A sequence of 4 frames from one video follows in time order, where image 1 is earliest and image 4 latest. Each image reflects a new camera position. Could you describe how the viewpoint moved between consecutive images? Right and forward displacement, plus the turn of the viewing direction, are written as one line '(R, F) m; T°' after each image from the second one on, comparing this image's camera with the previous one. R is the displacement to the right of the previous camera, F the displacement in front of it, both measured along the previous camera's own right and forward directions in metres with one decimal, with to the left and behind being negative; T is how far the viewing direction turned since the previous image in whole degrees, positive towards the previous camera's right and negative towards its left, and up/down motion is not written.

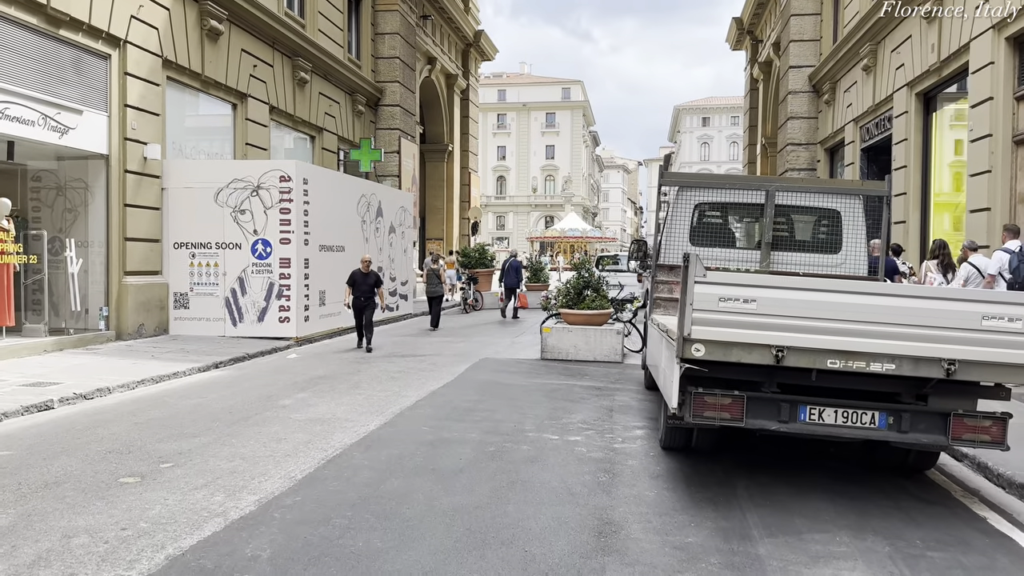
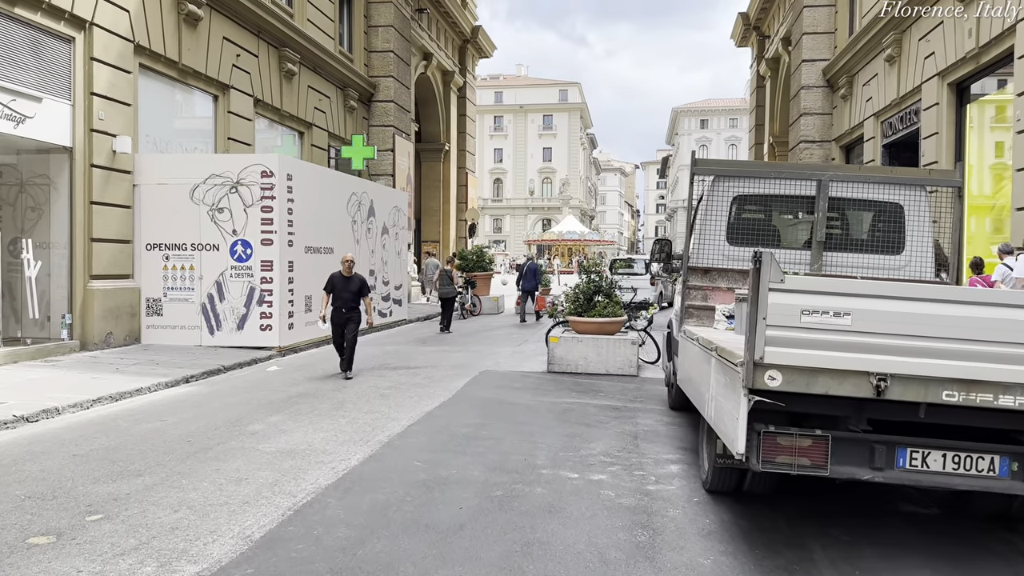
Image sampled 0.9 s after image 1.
(-0.1, +1.0) m; 0°
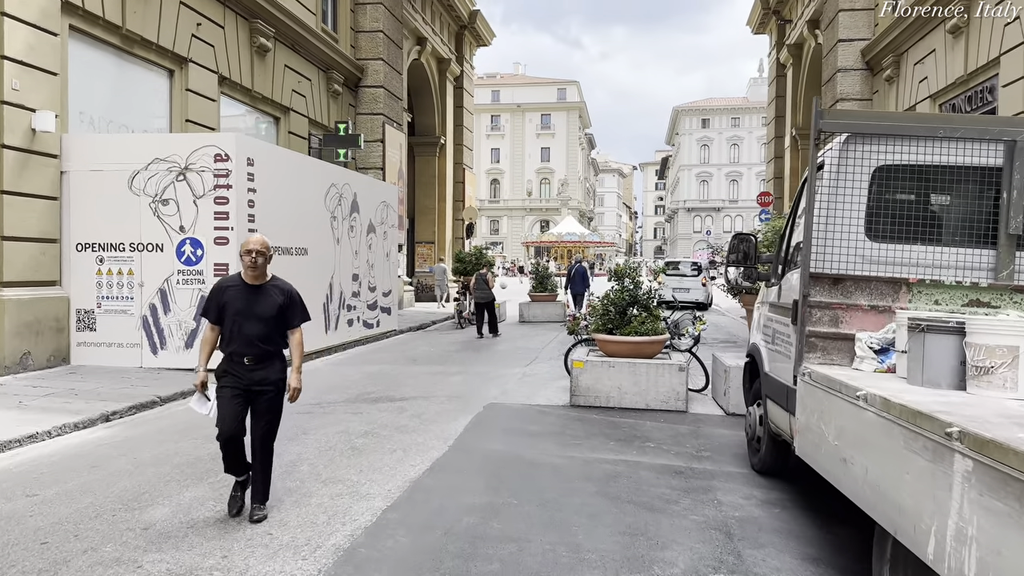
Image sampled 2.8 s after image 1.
(-0.2, +2.1) m; 0°
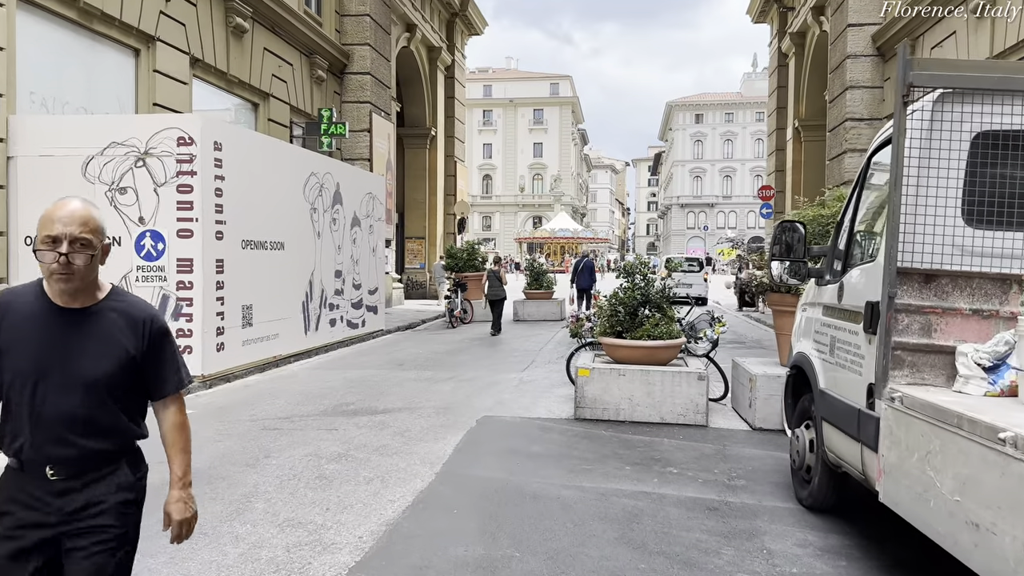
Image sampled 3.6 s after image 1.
(0.0, +0.9) m; +1°
